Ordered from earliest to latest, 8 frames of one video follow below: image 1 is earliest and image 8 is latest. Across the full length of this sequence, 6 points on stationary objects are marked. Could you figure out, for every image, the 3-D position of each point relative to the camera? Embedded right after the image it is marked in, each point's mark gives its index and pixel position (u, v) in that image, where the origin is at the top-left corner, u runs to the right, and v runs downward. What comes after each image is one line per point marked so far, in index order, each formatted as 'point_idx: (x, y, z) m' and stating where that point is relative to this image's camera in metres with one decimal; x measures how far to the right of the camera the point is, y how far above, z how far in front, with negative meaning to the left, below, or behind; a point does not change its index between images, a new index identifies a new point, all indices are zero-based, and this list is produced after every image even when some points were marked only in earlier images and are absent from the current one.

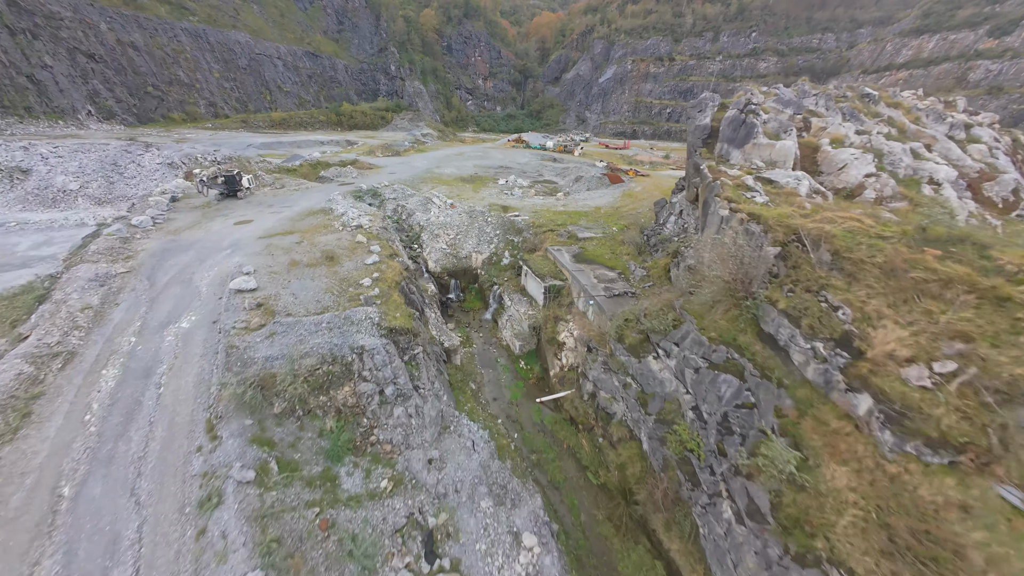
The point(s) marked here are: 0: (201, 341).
0: (-9.5, -1.5, +10.0) m
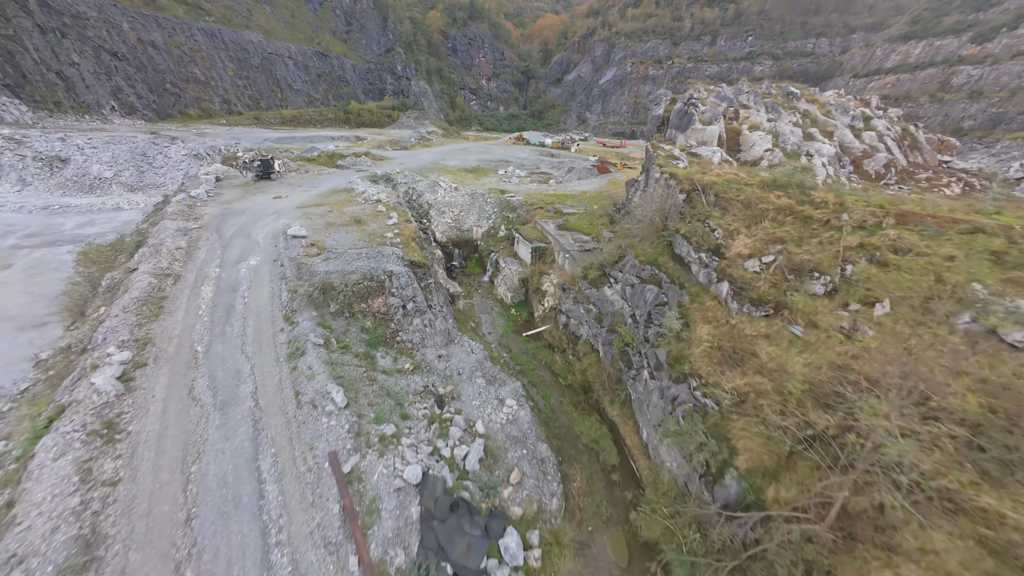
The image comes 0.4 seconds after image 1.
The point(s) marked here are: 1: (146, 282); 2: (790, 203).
0: (-9.9, +0.8, +13.3) m
1: (-13.6, +0.4, +12.4) m
2: (+8.4, +2.7, +10.3) m
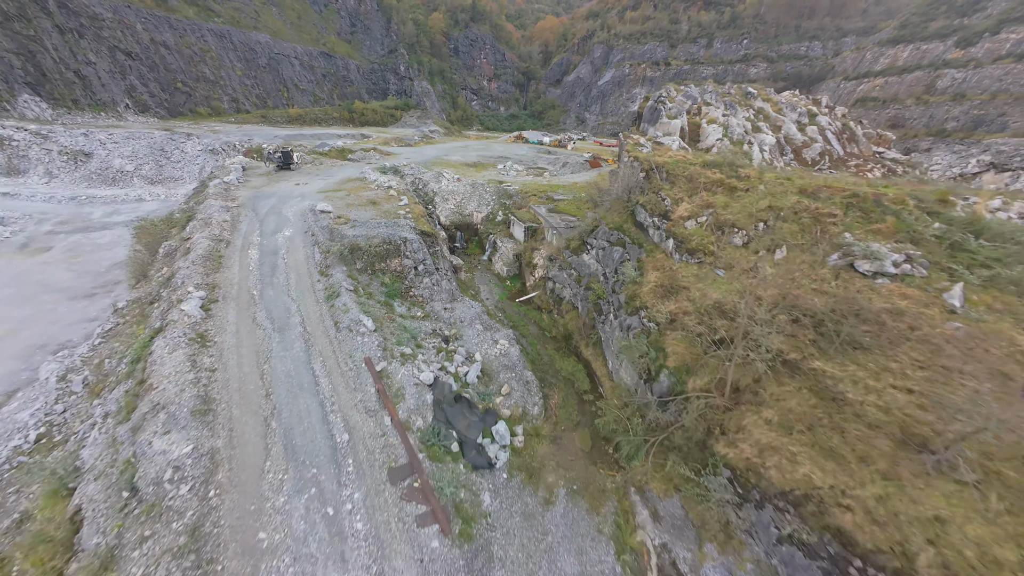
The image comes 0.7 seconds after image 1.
0: (-10.2, +2.5, +15.9) m
1: (-13.8, +2.1, +15.0) m
2: (+8.1, +4.3, +12.8) m
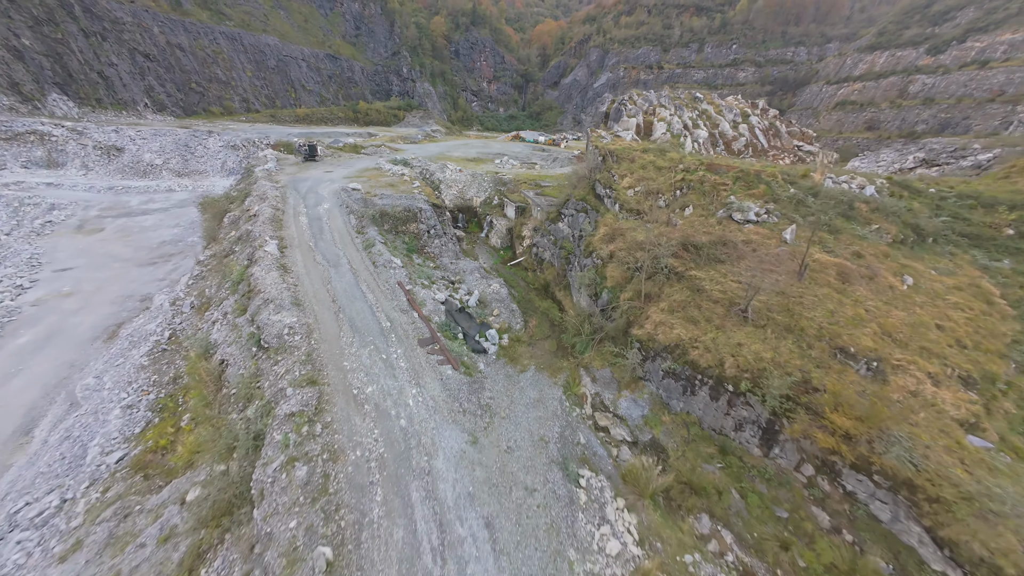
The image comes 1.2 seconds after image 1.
0: (-10.7, +5.0, +20.3) m
1: (-14.4, +4.6, +19.4) m
2: (+7.6, +6.7, +17.3) m
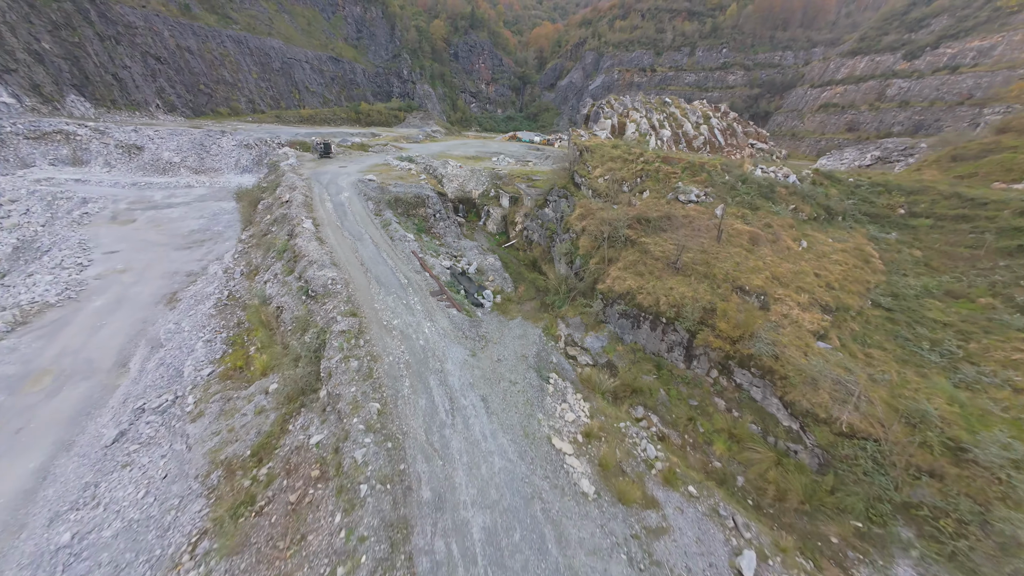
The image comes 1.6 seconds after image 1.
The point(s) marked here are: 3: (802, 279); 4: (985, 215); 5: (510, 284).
0: (-11.2, +6.7, +23.8) m
1: (-14.9, +6.3, +22.9) m
2: (+7.1, +8.4, +20.9) m
3: (+12.1, +0.4, +13.5) m
4: (+22.8, +3.6, +15.7) m
5: (-0.1, +0.2, +18.9) m
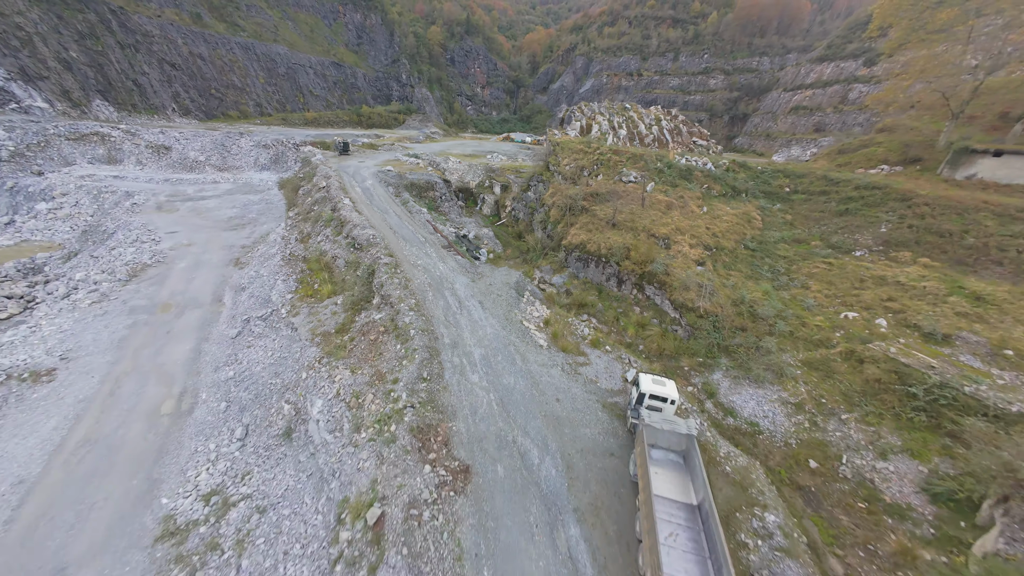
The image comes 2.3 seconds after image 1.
0: (-12.1, +9.7, +30.0) m
1: (-15.8, +9.3, +29.1) m
2: (+6.2, +11.5, +27.3) m
3: (+11.3, +3.6, +19.9) m
4: (+22.0, +6.8, +22.2) m
5: (-0.9, +3.2, +25.2) m
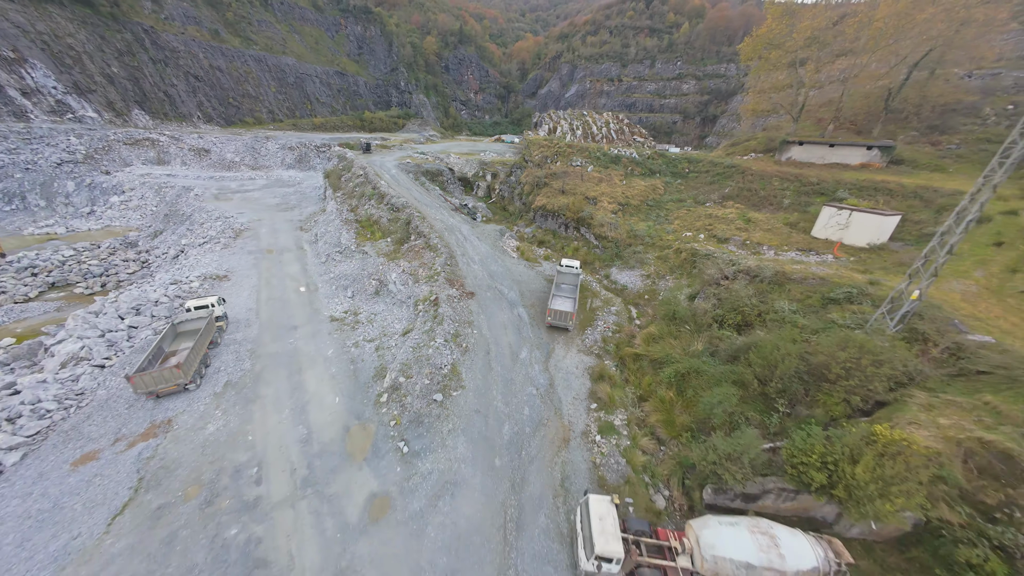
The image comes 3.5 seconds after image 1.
0: (-13.8, +14.6, +40.9) m
1: (-17.4, +14.1, +39.9) m
2: (+4.6, +16.7, +38.4) m
3: (+9.9, +8.9, +31.1) m
4: (+20.5, +12.3, +33.5) m
5: (-2.4, +8.4, +36.2) m
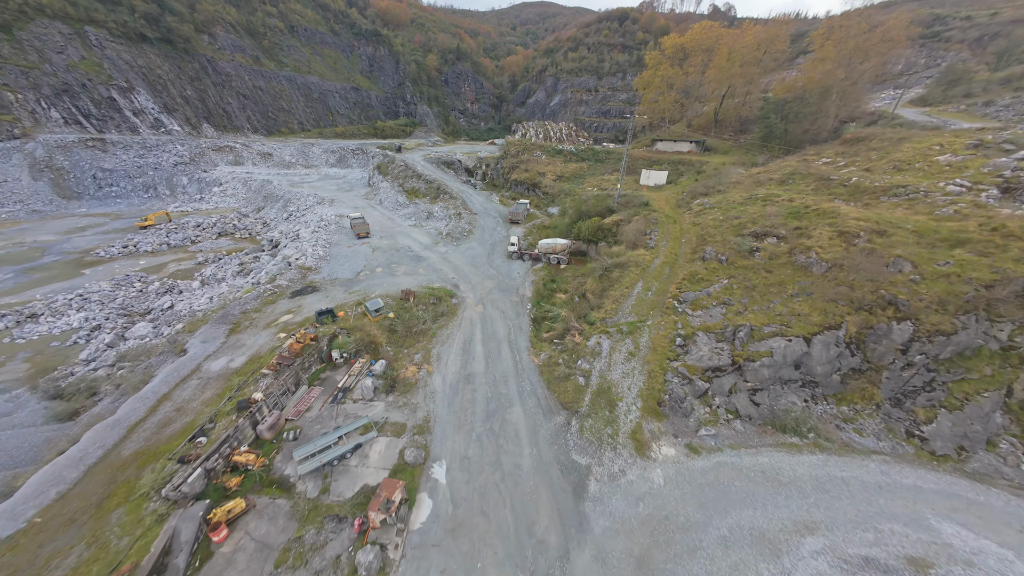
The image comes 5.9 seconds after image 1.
0: (-16.4, +24.3, +63.5) m
1: (-20.0, +23.8, +62.5) m
2: (+1.9, +26.8, +61.1) m
3: (+7.4, +19.2, +53.7) m
4: (+17.9, +22.7, +56.2) m
5: (-4.9, +18.3, +58.8) m
